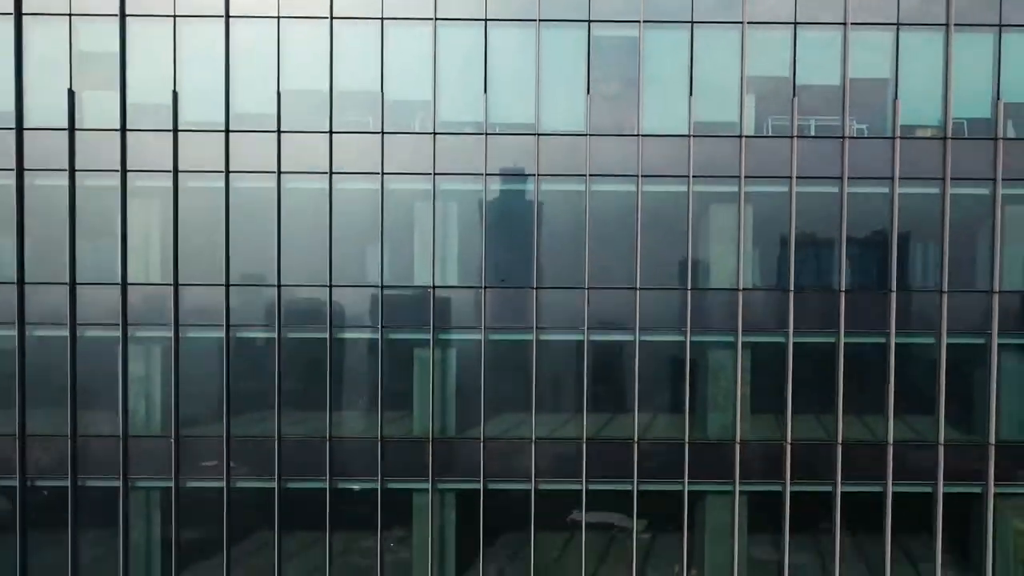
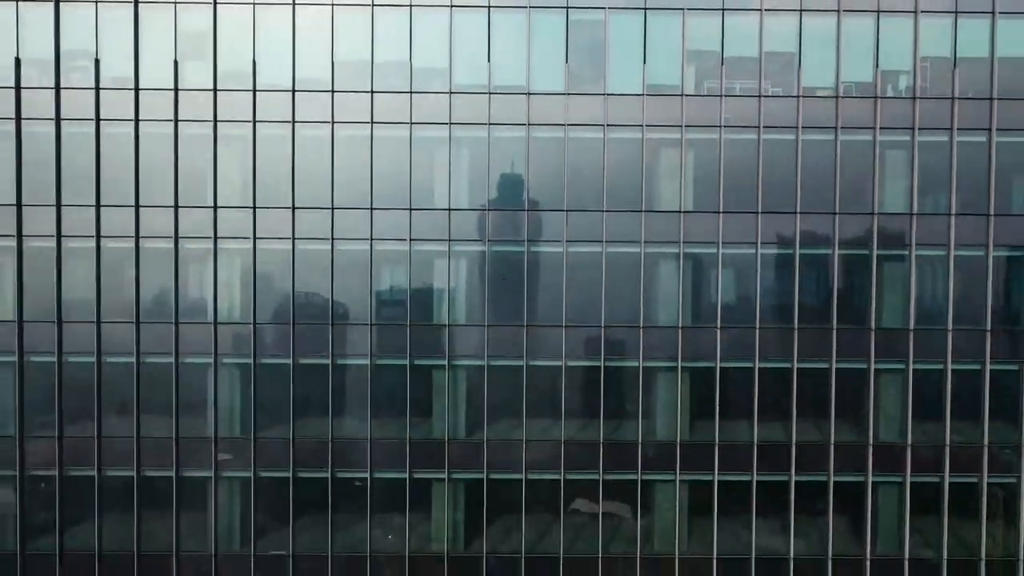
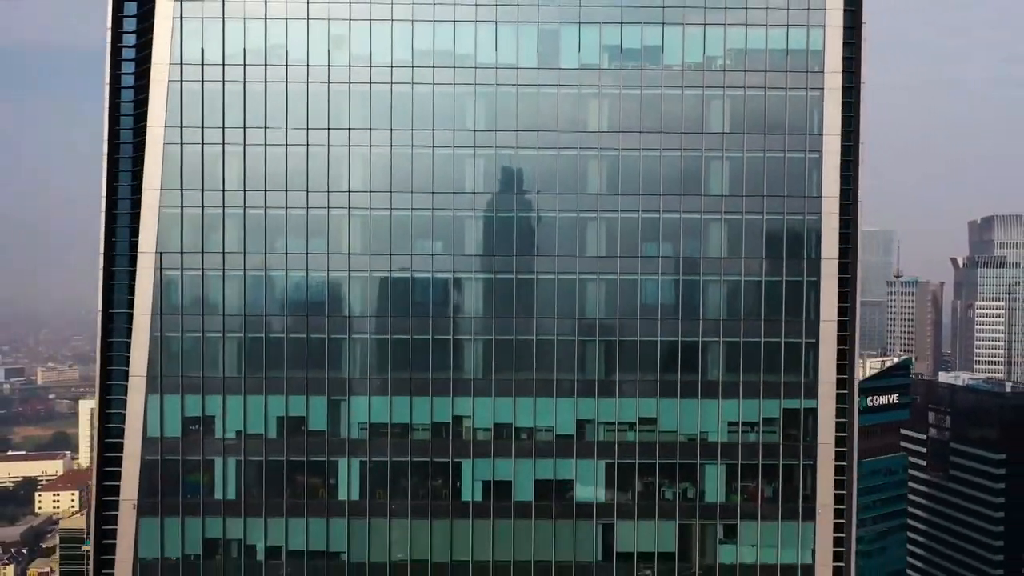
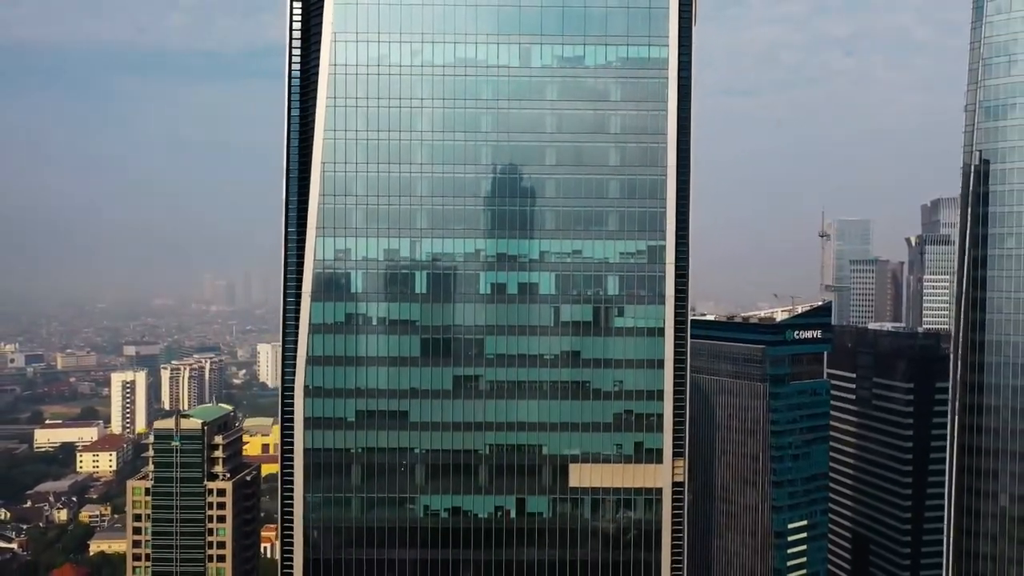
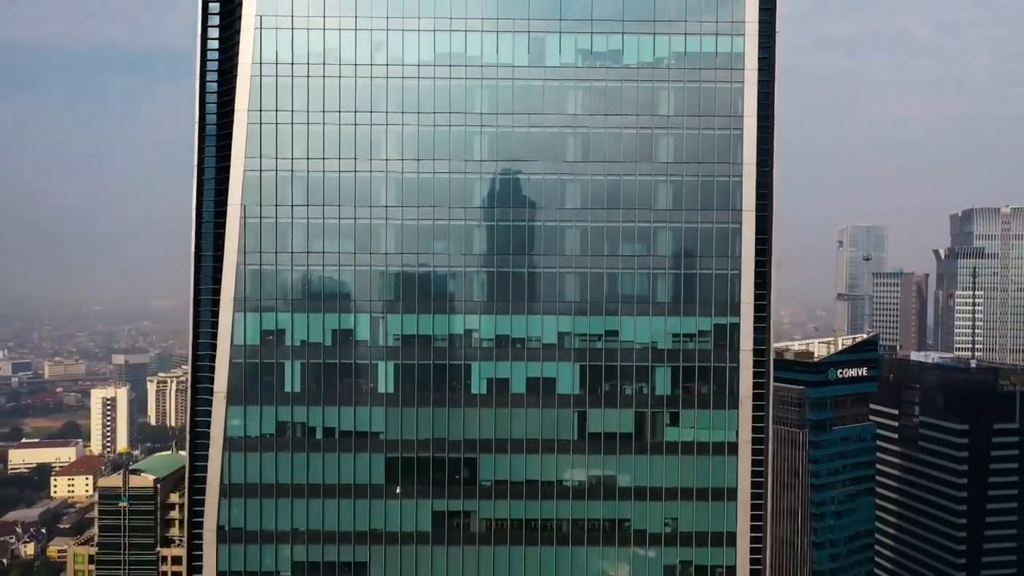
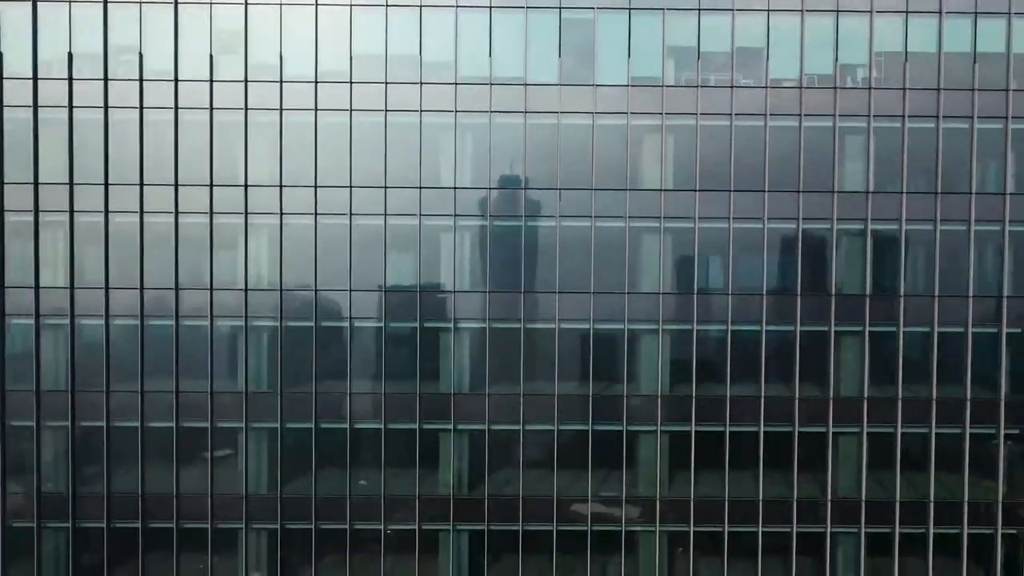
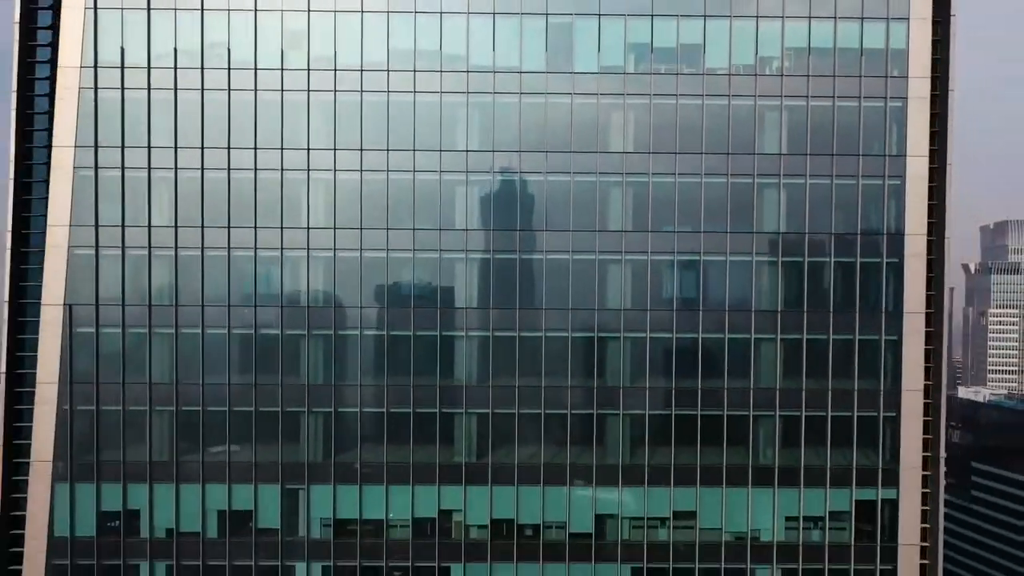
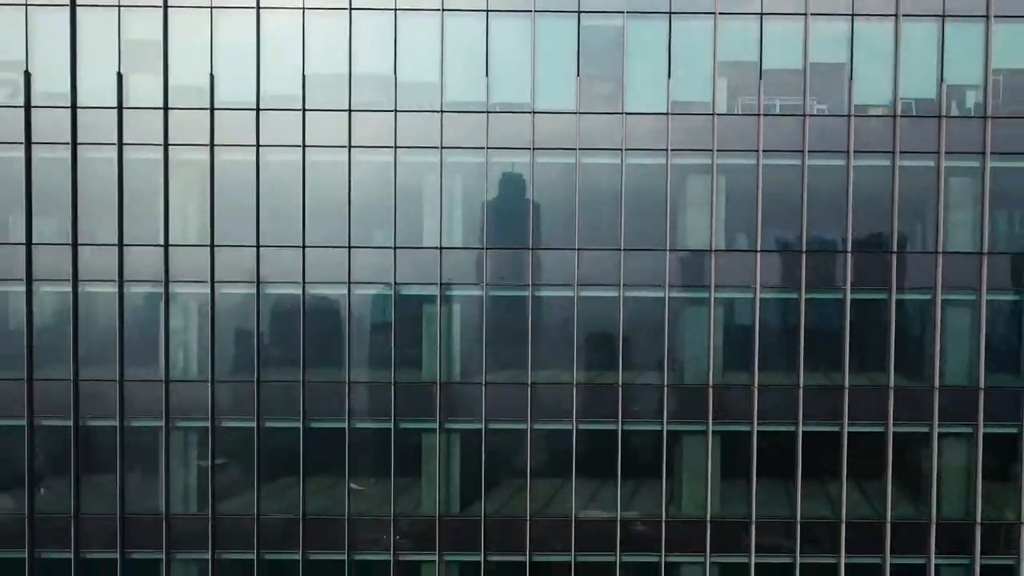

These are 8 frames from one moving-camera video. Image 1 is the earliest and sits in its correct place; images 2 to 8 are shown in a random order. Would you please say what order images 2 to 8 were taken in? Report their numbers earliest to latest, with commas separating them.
8, 2, 6, 7, 3, 5, 4
